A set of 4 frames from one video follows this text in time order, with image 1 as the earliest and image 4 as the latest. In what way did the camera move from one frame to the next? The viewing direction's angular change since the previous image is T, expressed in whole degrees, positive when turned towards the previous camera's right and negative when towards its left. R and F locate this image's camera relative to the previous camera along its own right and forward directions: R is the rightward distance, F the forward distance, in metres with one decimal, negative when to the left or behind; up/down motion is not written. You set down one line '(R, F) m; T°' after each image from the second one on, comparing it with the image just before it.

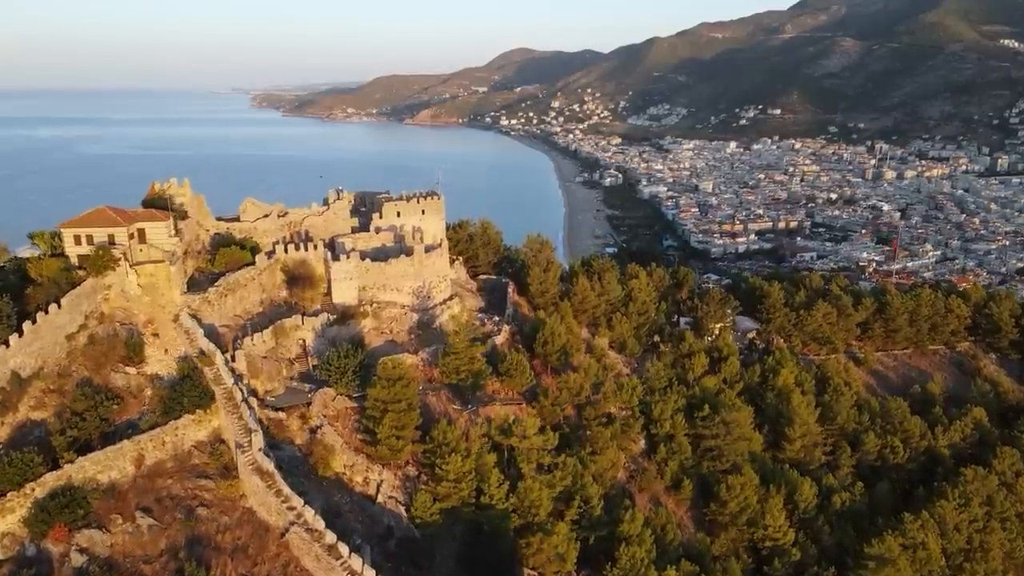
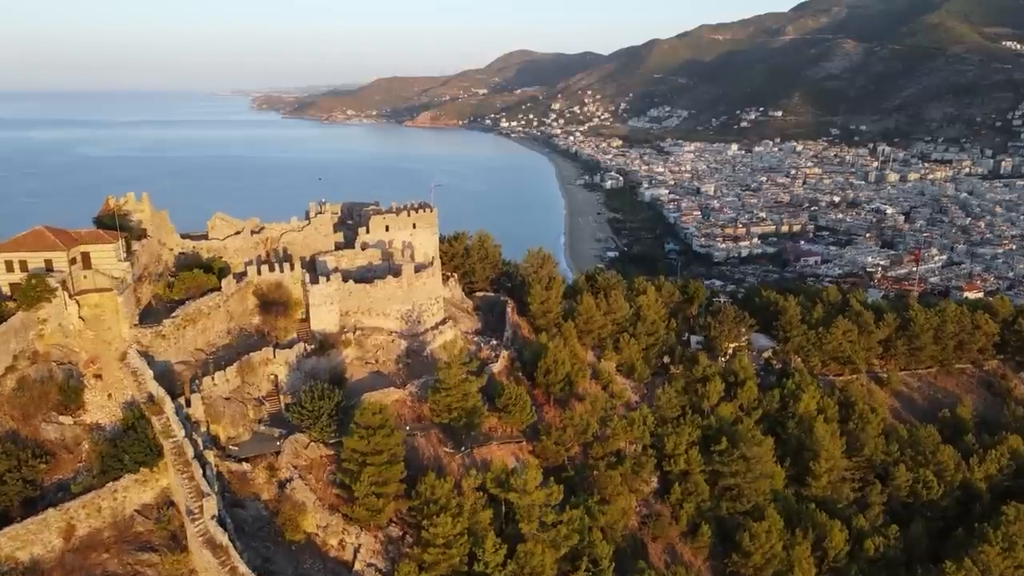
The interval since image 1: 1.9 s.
(0.0, +2.2) m; 0°
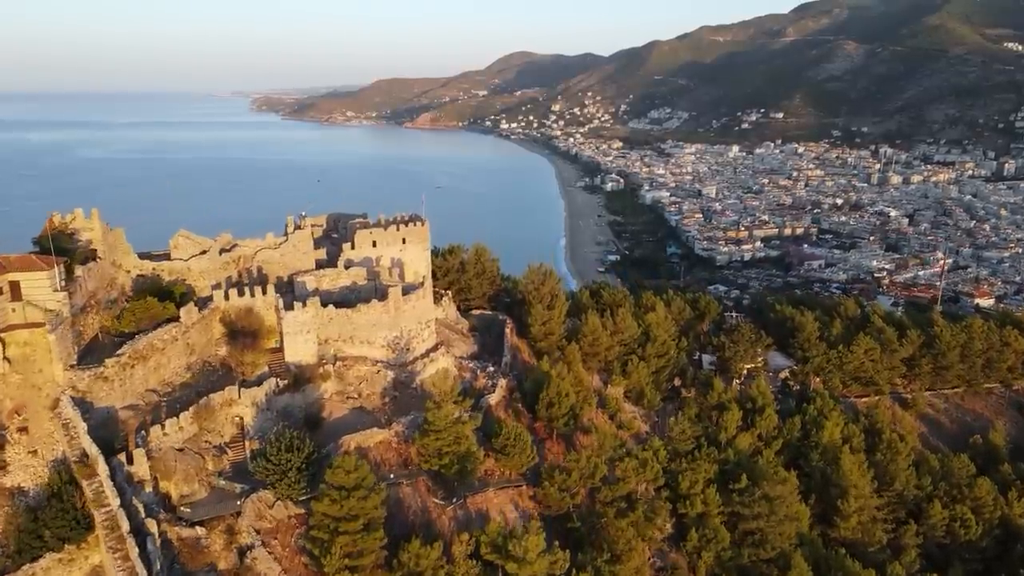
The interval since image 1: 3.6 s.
(0.0, +2.1) m; 0°
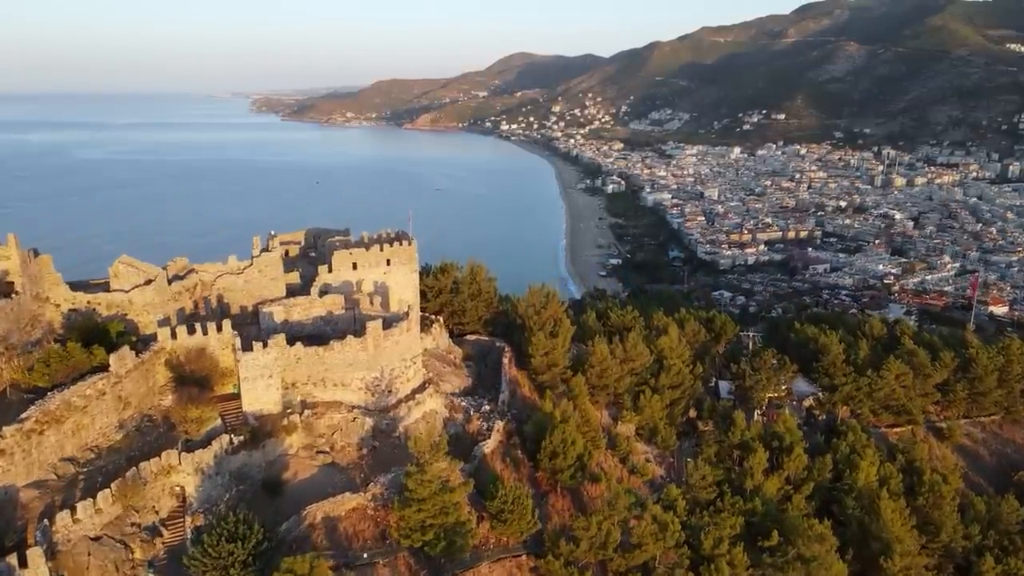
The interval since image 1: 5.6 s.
(0.0, +2.6) m; 0°
